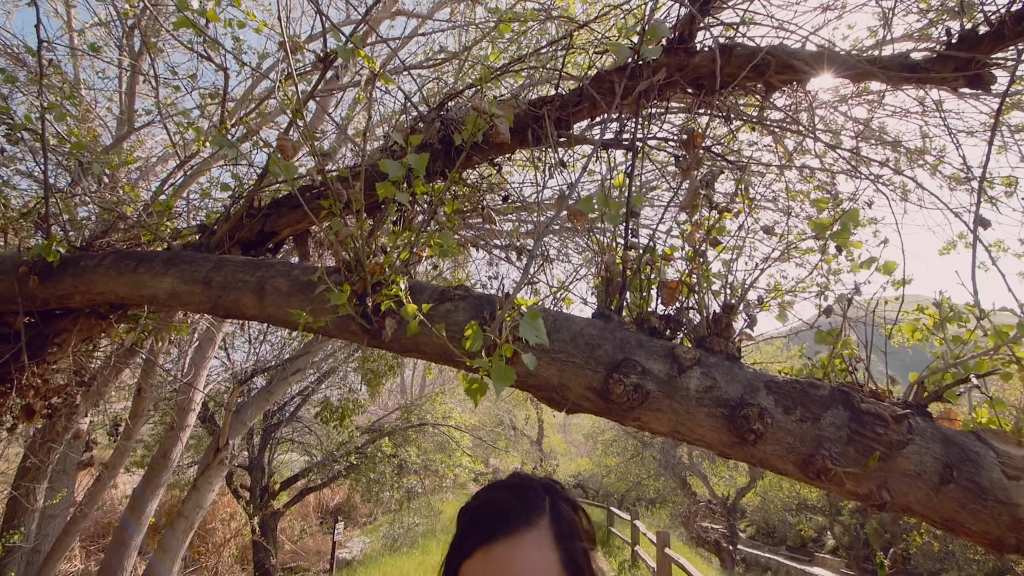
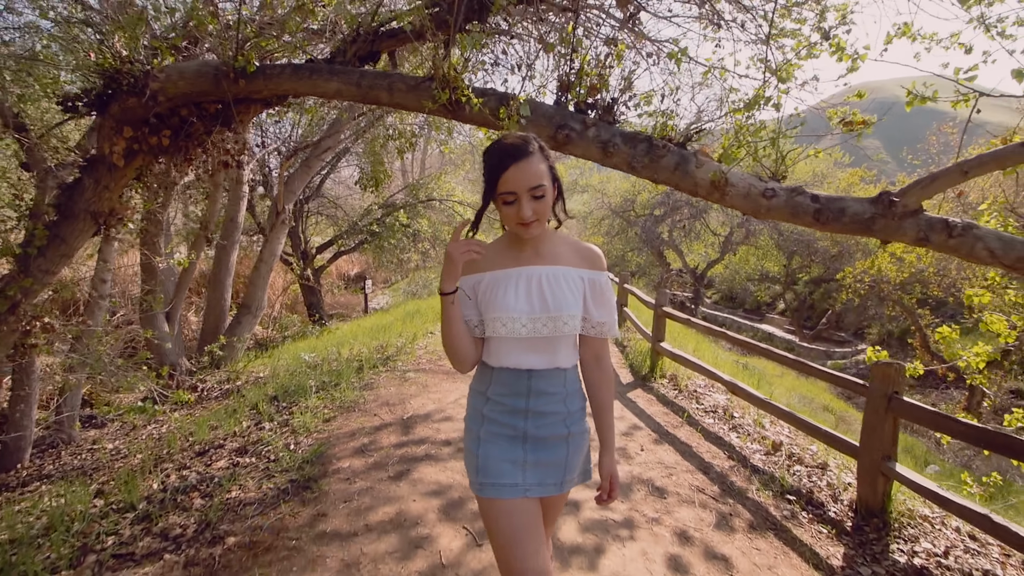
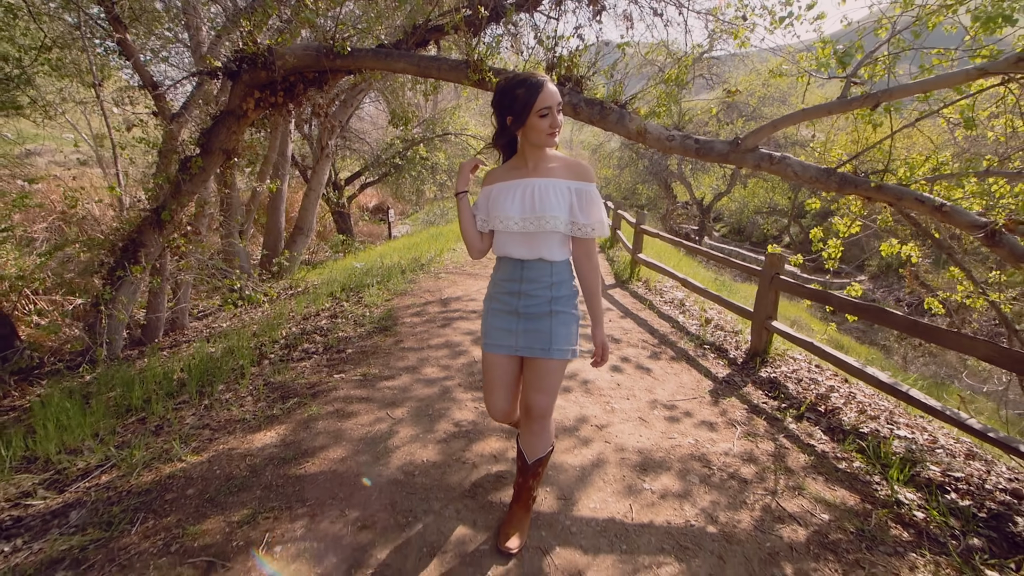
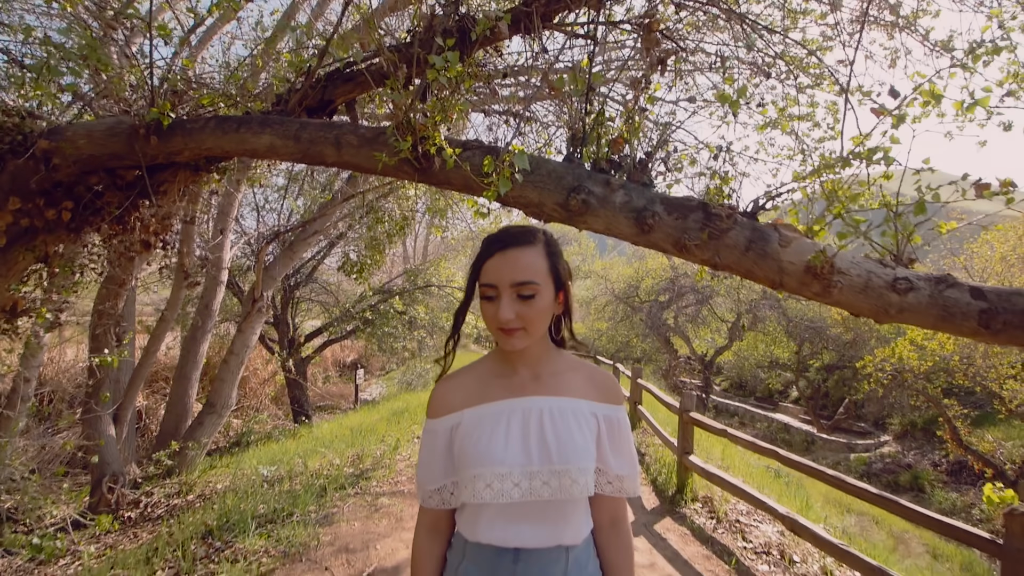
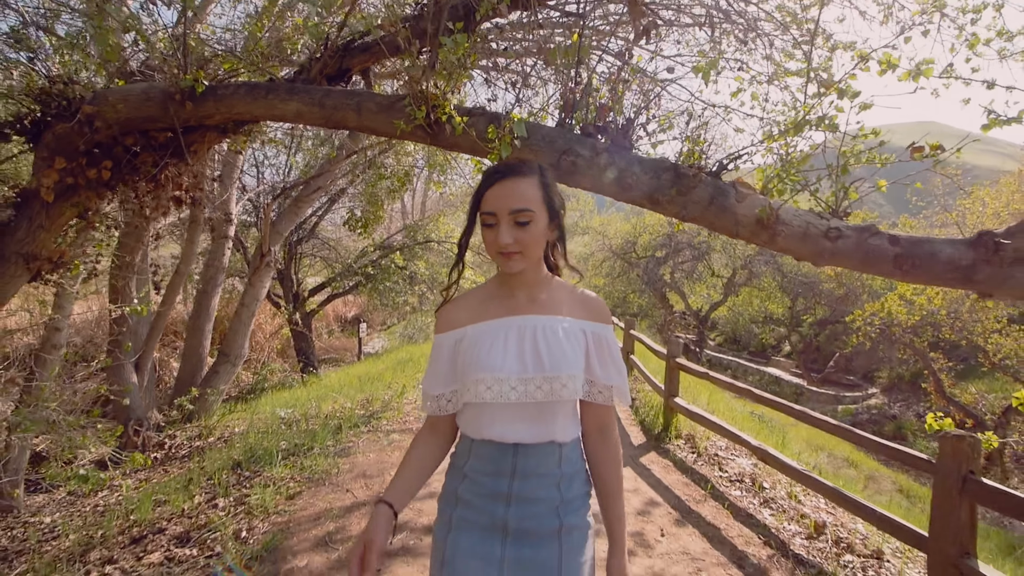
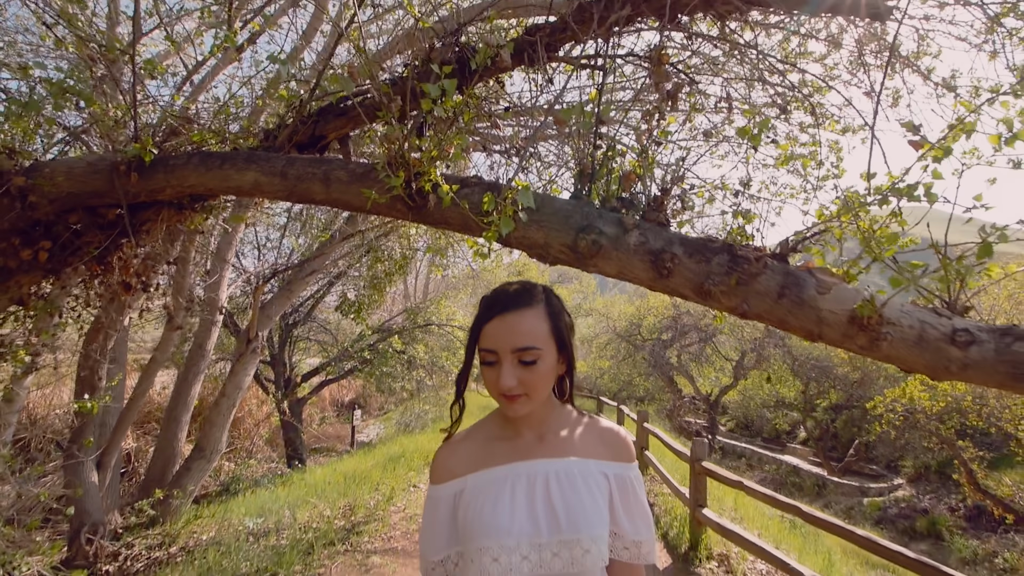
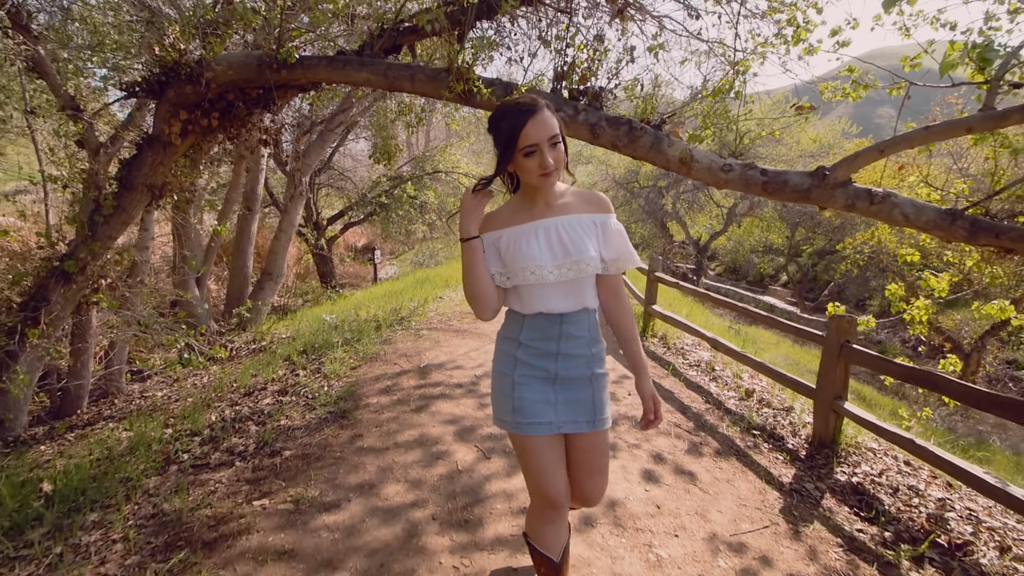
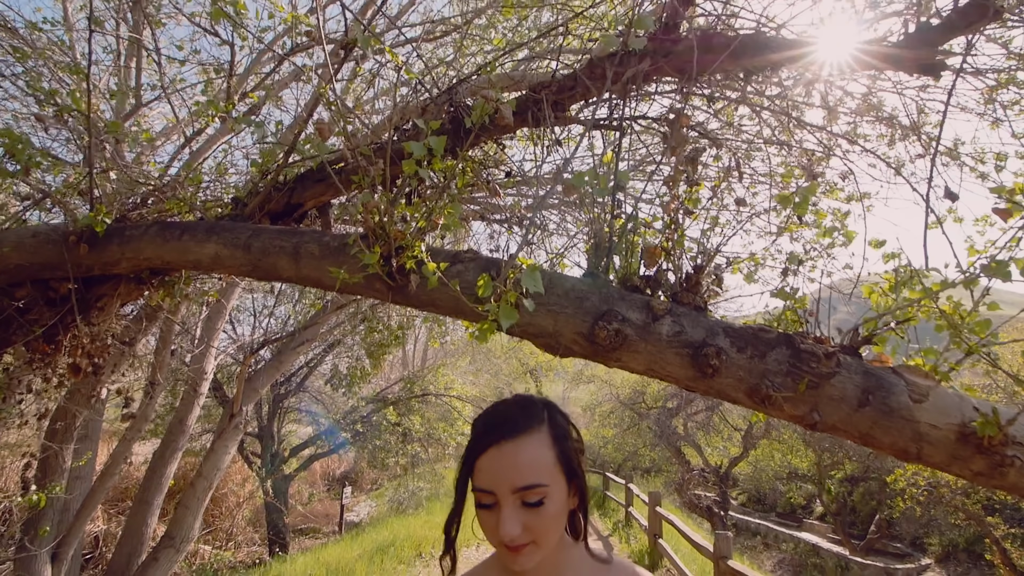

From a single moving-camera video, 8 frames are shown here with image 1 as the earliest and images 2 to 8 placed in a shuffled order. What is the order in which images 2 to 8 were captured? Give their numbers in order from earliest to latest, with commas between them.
8, 6, 4, 5, 2, 7, 3
